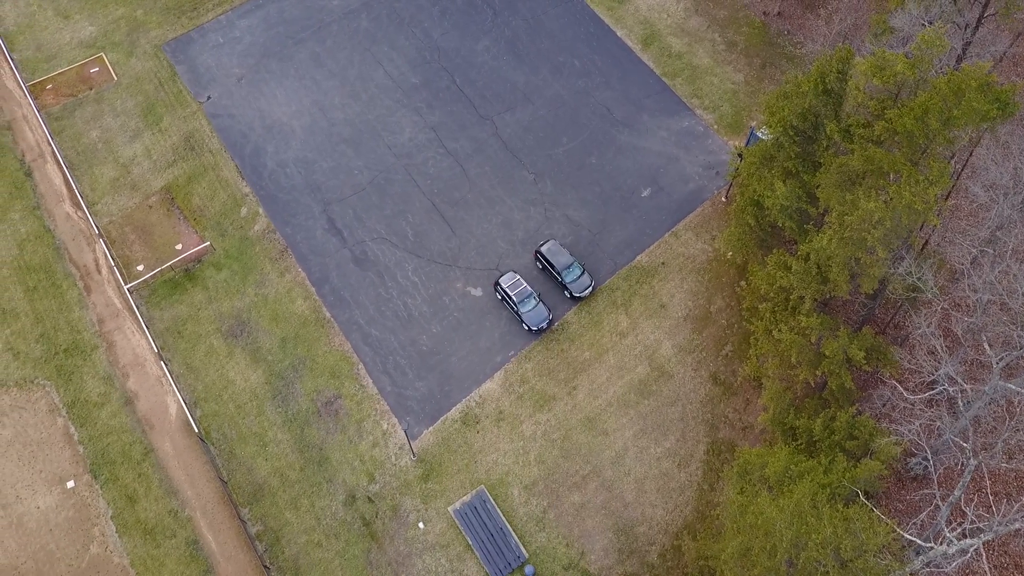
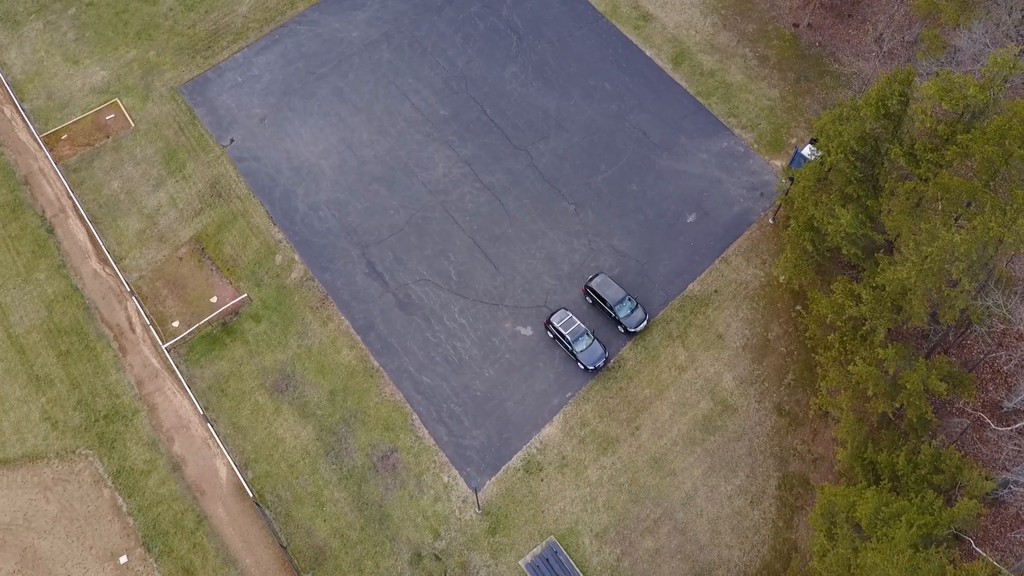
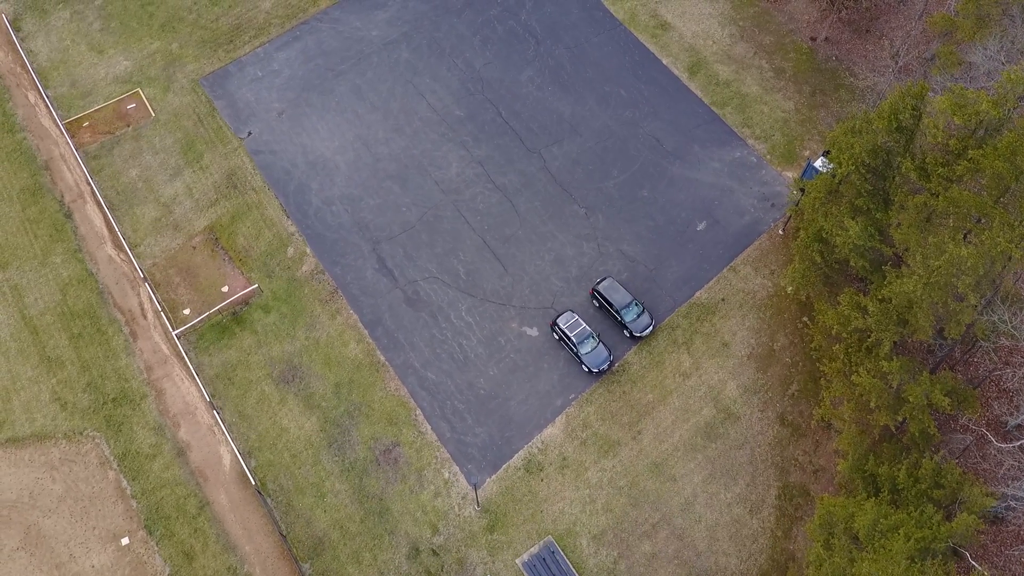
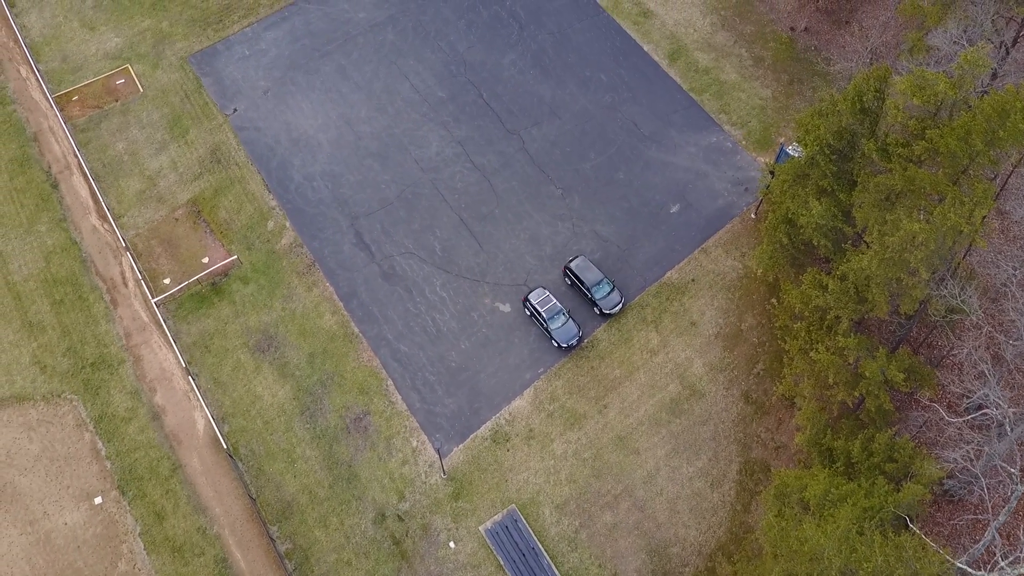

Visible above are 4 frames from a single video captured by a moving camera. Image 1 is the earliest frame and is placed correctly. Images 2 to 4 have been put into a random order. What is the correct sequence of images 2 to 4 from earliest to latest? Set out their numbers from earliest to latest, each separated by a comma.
4, 3, 2
